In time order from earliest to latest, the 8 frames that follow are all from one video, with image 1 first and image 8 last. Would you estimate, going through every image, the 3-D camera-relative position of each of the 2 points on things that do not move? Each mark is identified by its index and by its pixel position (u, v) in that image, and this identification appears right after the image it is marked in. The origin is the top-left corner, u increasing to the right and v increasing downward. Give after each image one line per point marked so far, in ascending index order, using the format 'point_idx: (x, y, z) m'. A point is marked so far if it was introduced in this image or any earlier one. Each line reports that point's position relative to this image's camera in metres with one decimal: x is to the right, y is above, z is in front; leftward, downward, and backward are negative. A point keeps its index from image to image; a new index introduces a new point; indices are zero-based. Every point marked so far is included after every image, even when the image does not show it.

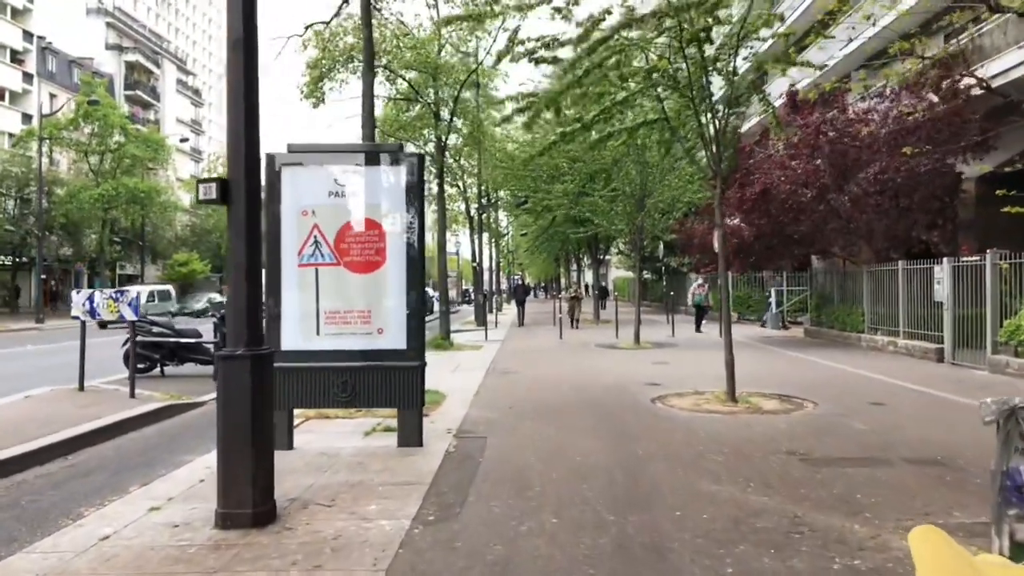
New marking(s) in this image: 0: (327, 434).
0: (-2.1, -1.7, +8.5) m
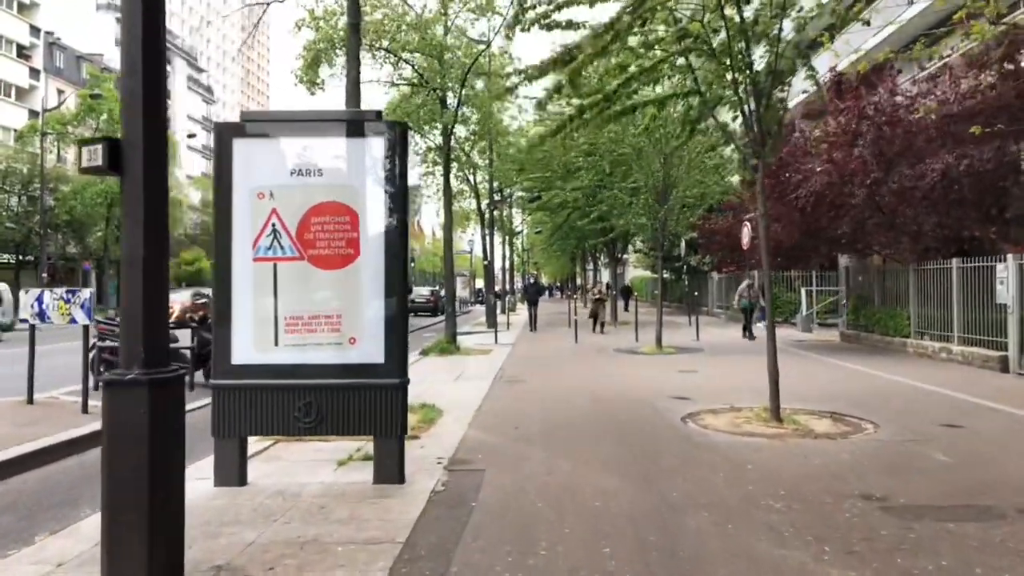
0: (-2.0, -1.7, +7.0) m
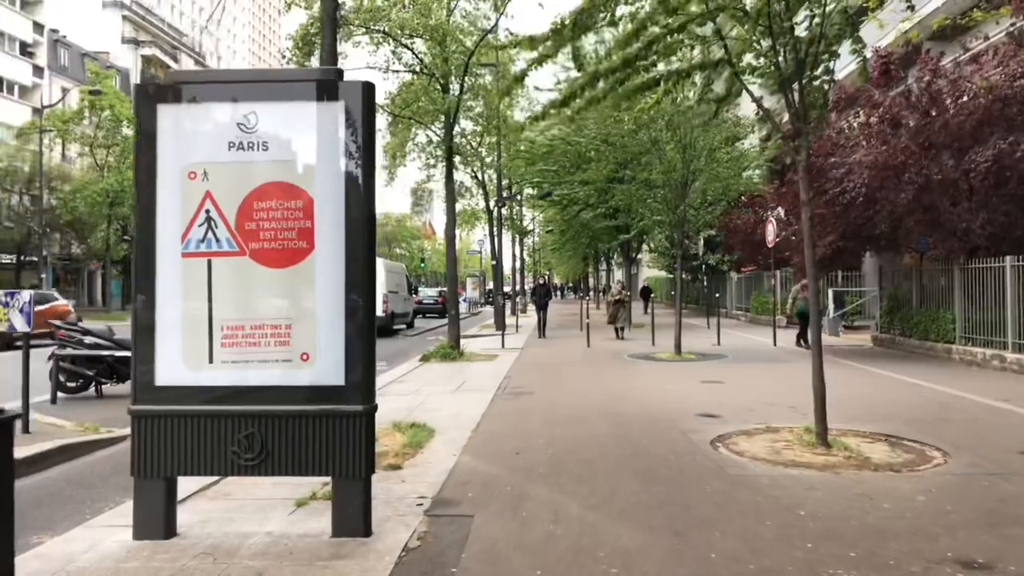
0: (-2.1, -1.7, +5.8) m
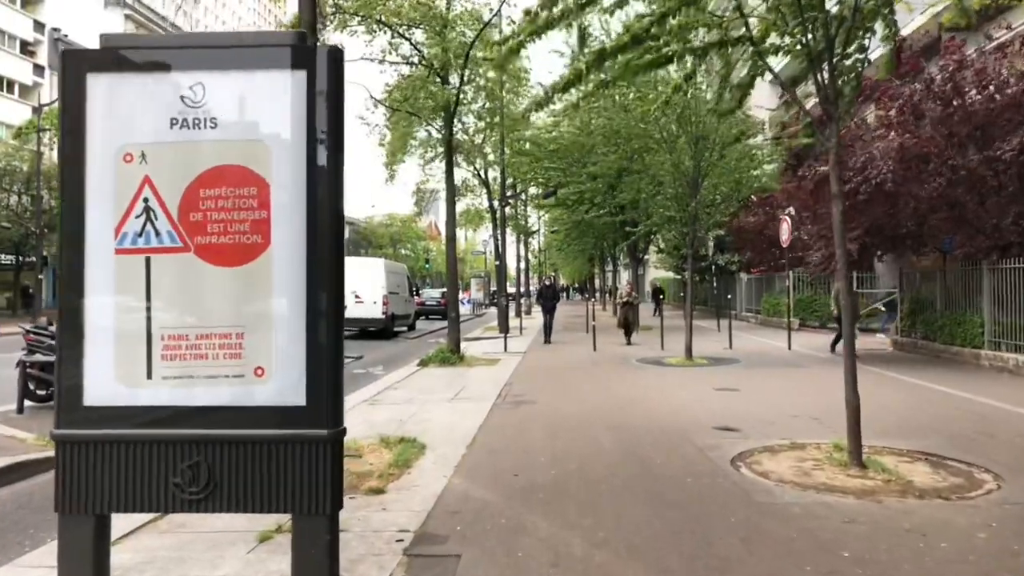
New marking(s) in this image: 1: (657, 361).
0: (-2.1, -1.7, +5.0) m
1: (+3.1, -1.6, +16.2) m
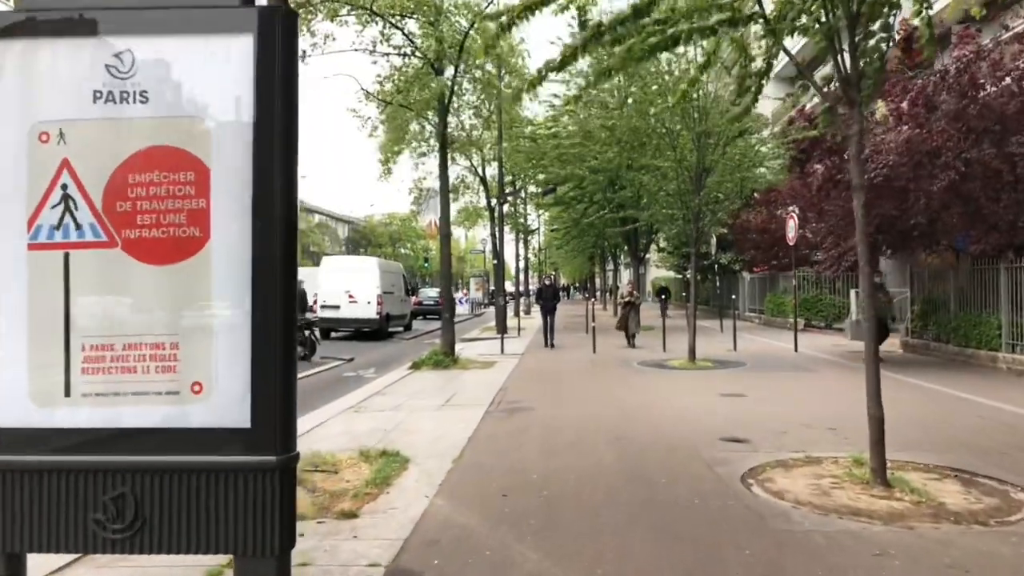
0: (-2.2, -1.7, +4.4) m
1: (+3.0, -1.6, +15.6) m
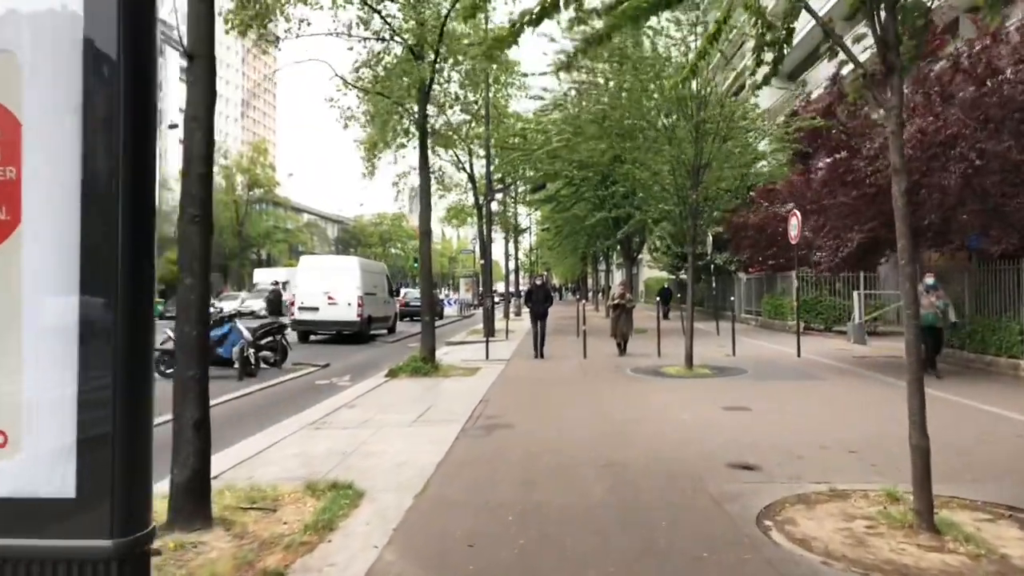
0: (-2.4, -1.7, +3.3) m
1: (+2.7, -1.6, +14.5) m
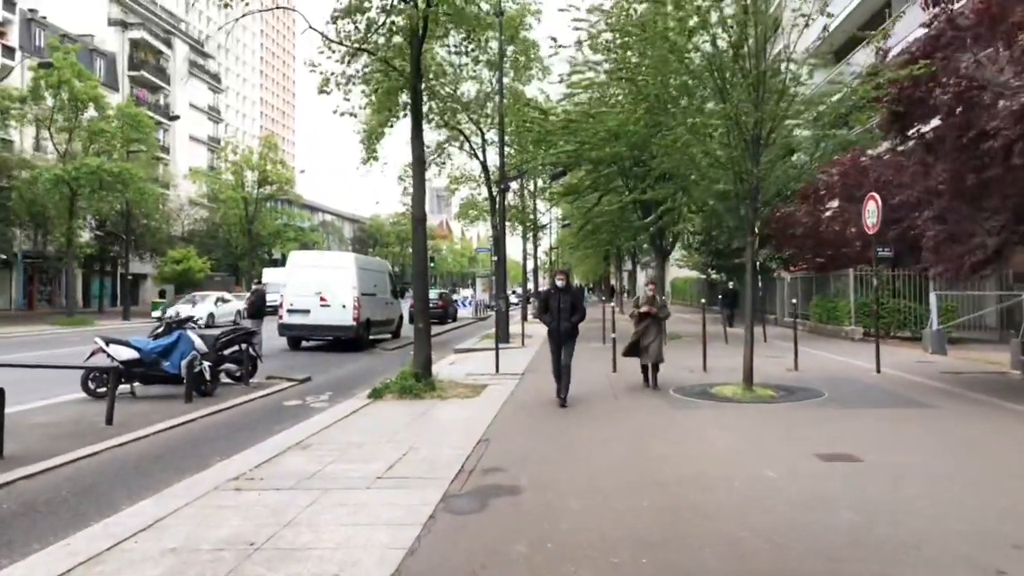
0: (-2.5, -1.7, +0.5) m
1: (+2.9, -1.6, +11.5) m
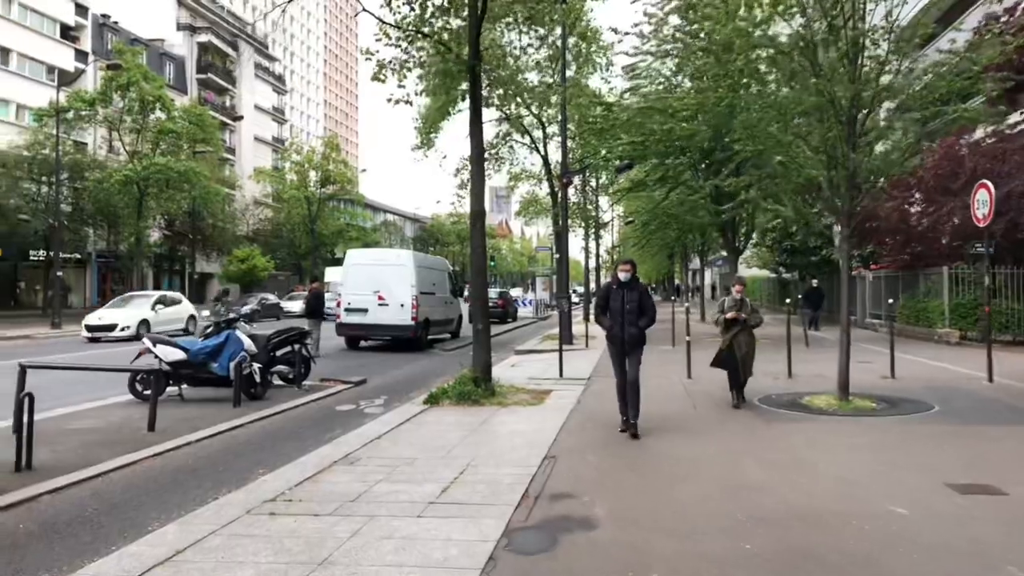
0: (-2.4, -1.7, -0.3) m
1: (+3.9, -1.6, +10.3) m
